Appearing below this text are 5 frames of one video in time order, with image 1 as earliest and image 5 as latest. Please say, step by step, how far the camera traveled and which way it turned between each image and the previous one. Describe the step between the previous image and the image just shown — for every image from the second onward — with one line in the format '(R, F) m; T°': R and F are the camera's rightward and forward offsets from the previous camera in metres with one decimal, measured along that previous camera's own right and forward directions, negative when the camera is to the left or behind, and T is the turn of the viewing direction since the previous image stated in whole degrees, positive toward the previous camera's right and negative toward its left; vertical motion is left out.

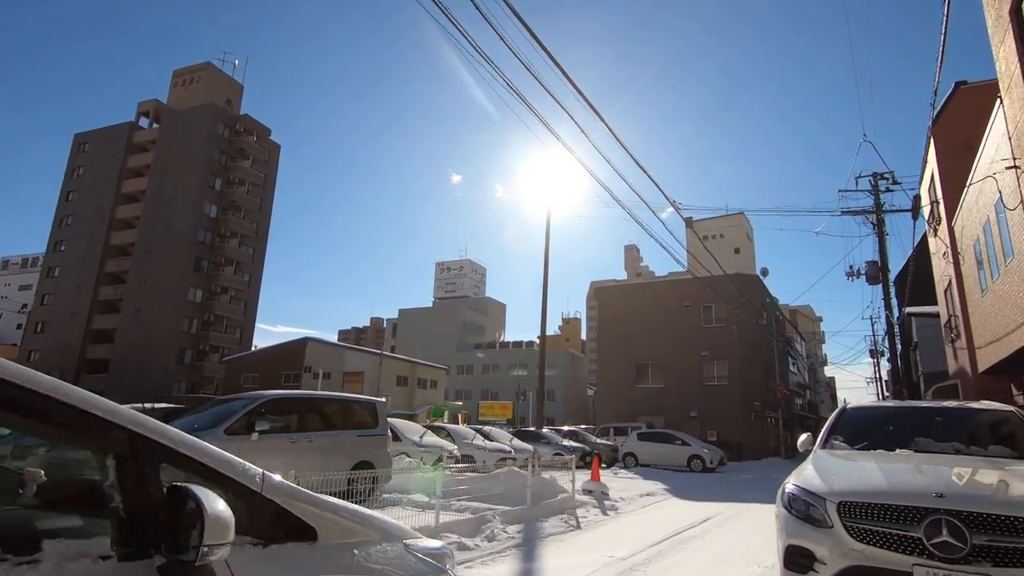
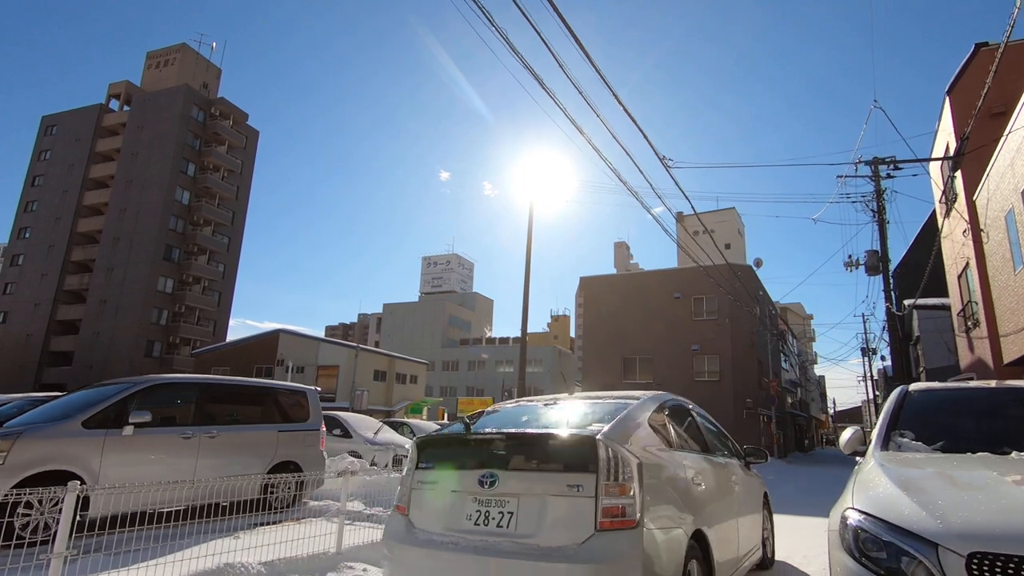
(+0.5, +1.6) m; +1°
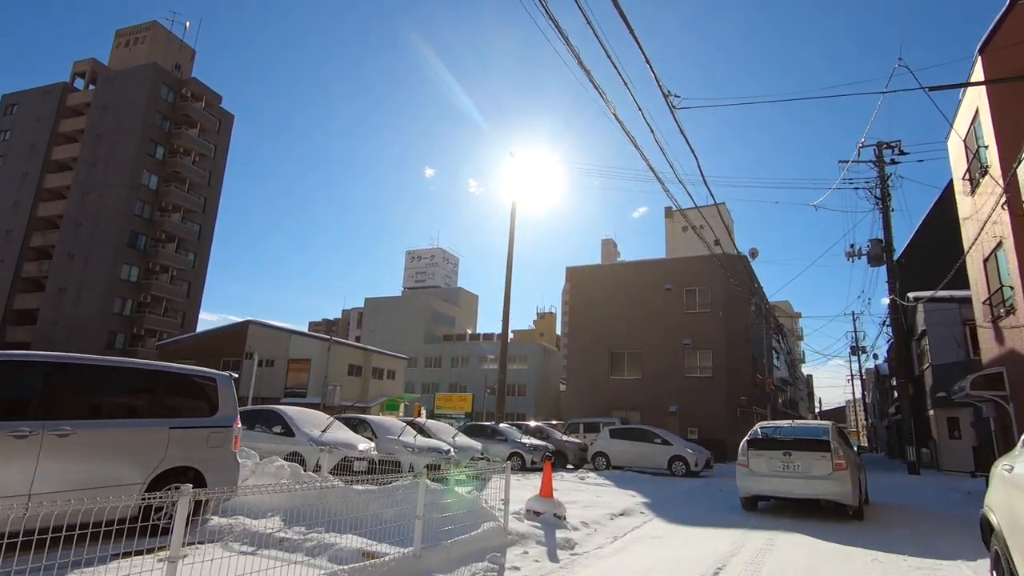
(+0.3, +1.7) m; +1°
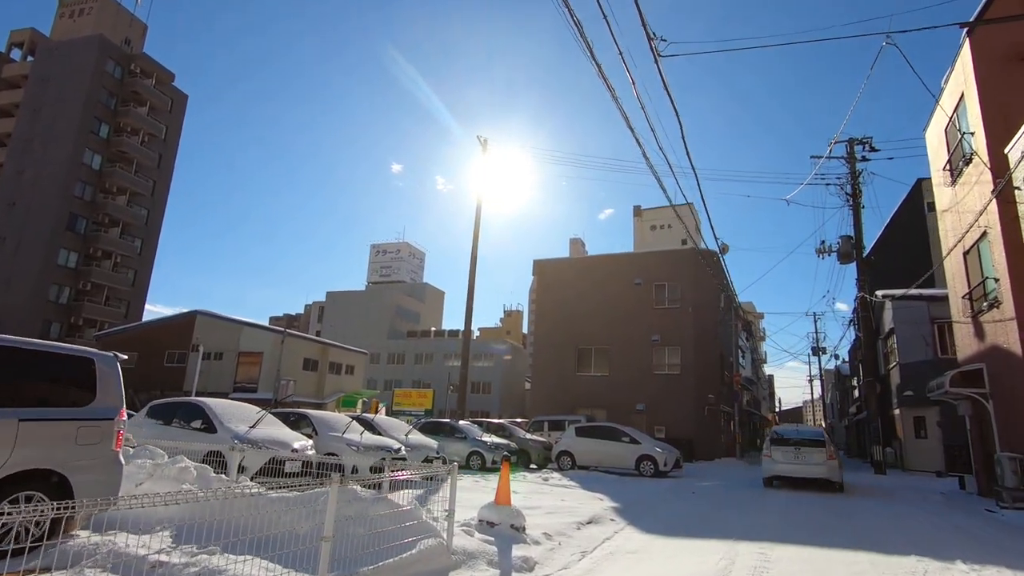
(+0.1, +1.1) m; +3°
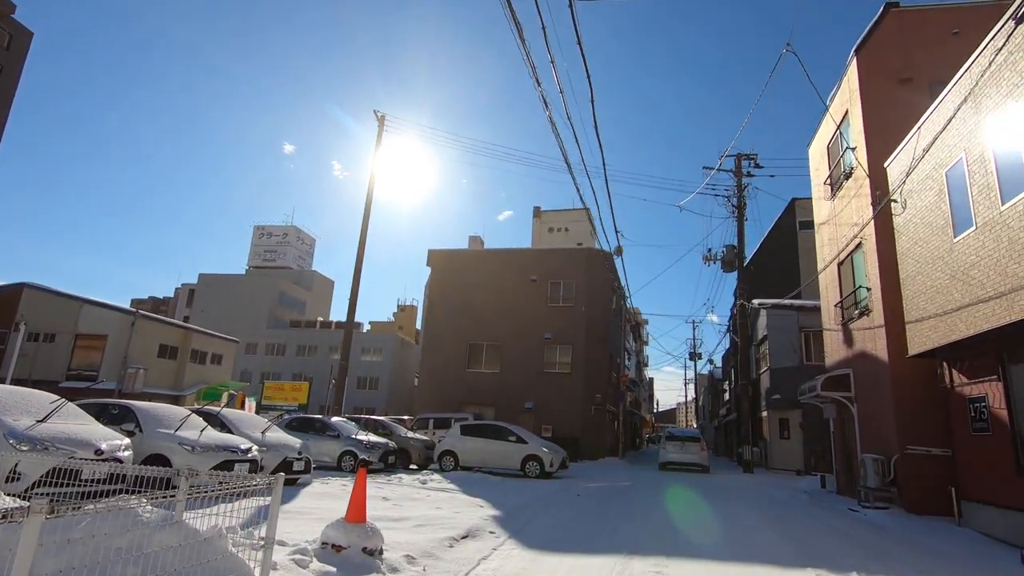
(+0.2, +1.0) m; +11°
